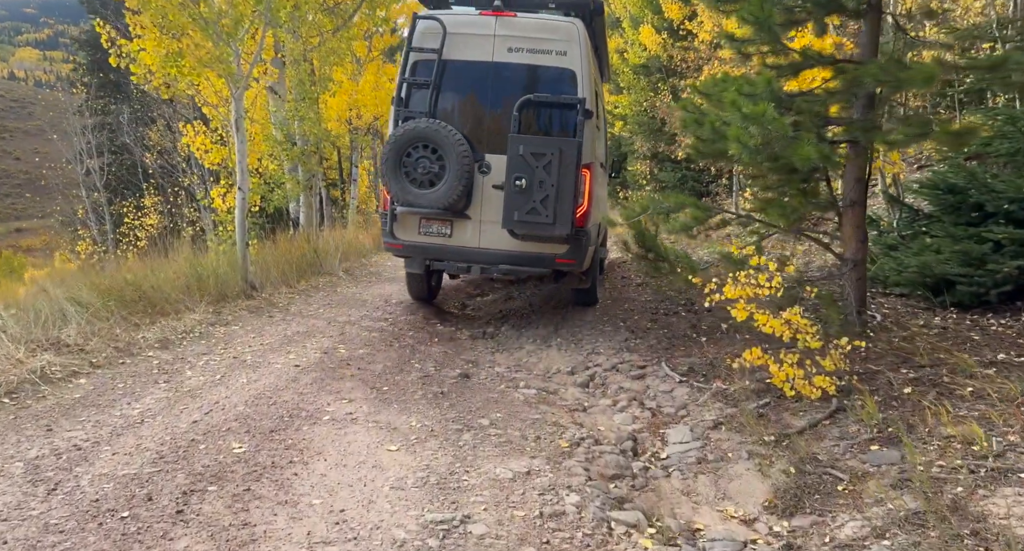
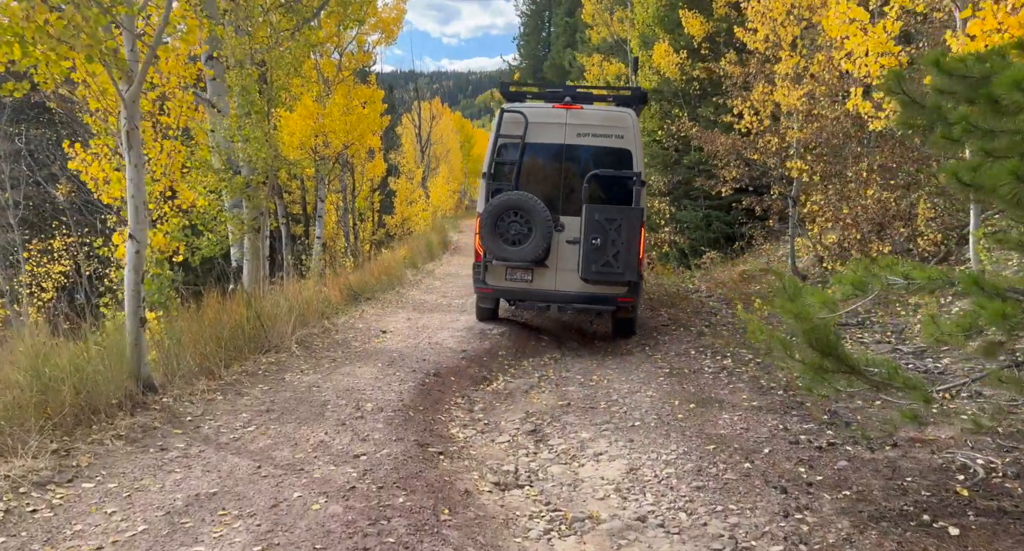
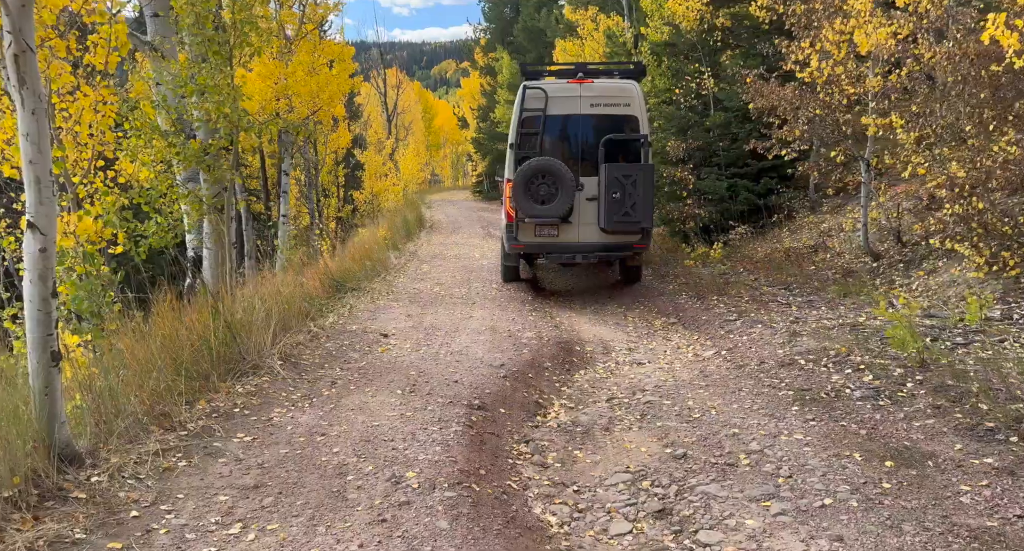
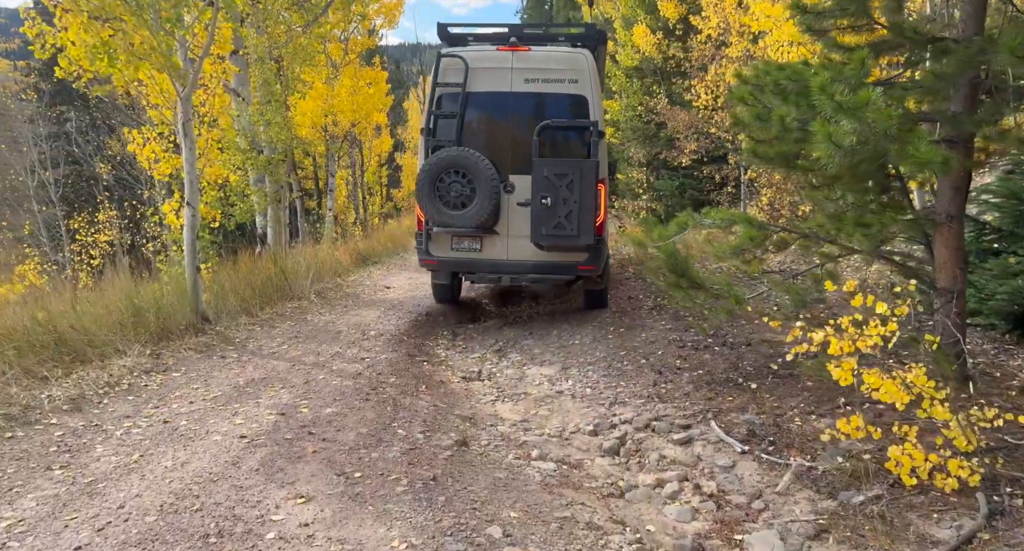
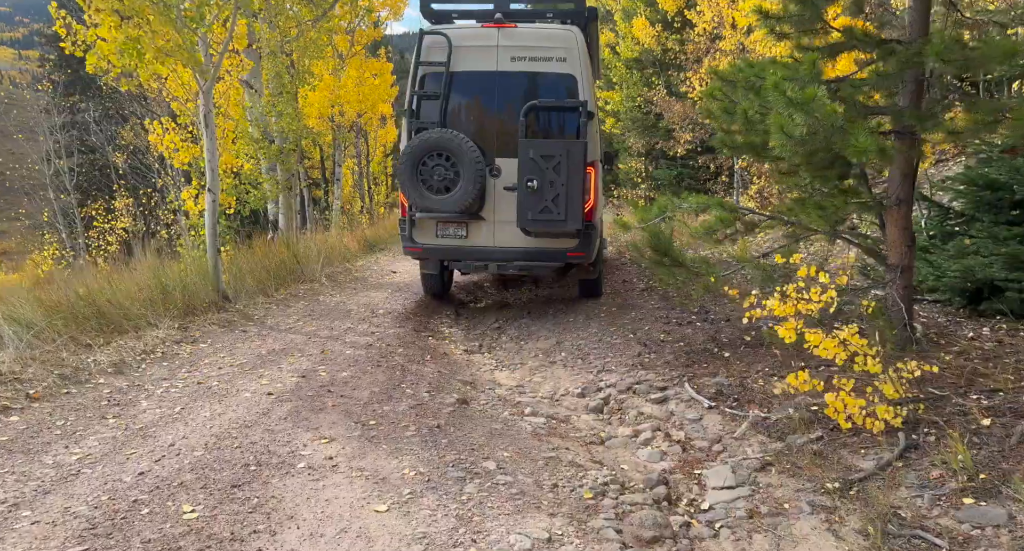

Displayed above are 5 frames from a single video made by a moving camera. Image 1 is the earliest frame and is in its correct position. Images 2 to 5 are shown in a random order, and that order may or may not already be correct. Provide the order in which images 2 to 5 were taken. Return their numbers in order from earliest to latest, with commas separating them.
5, 4, 2, 3
